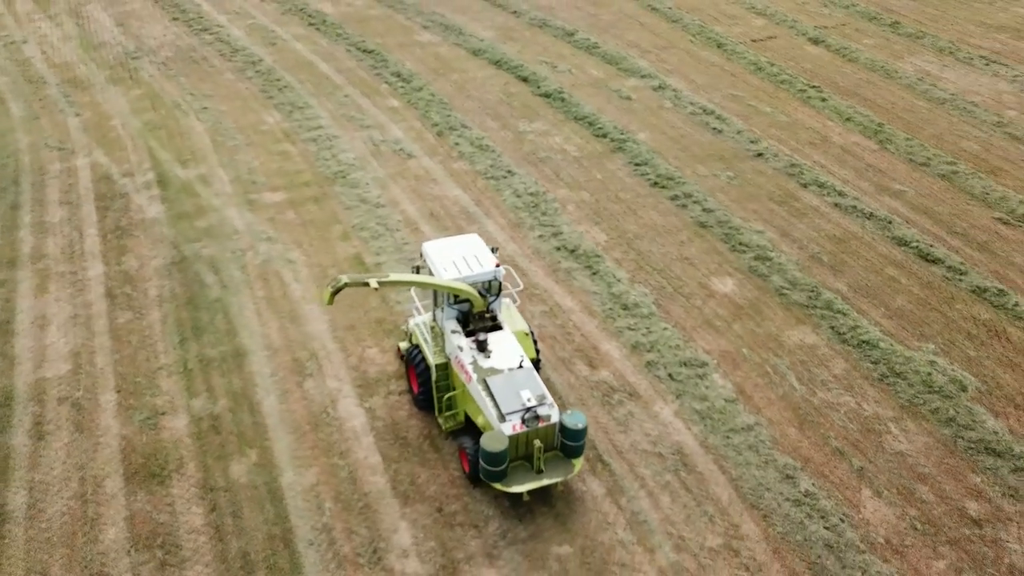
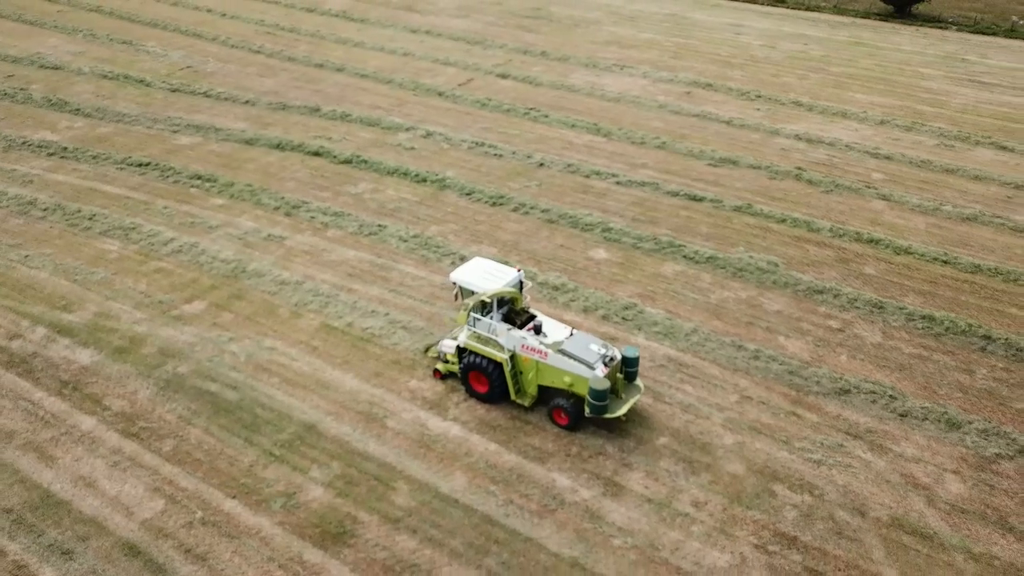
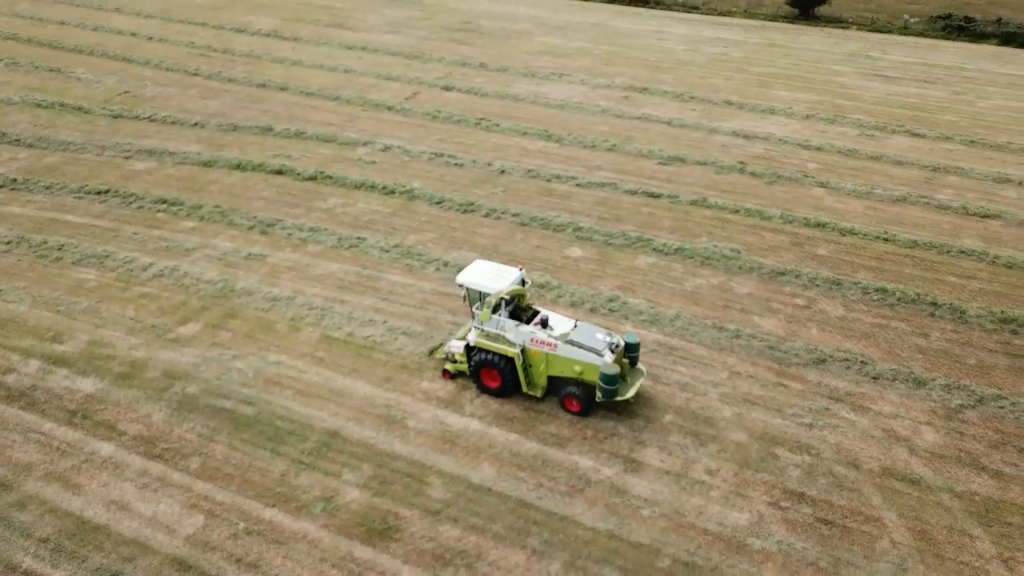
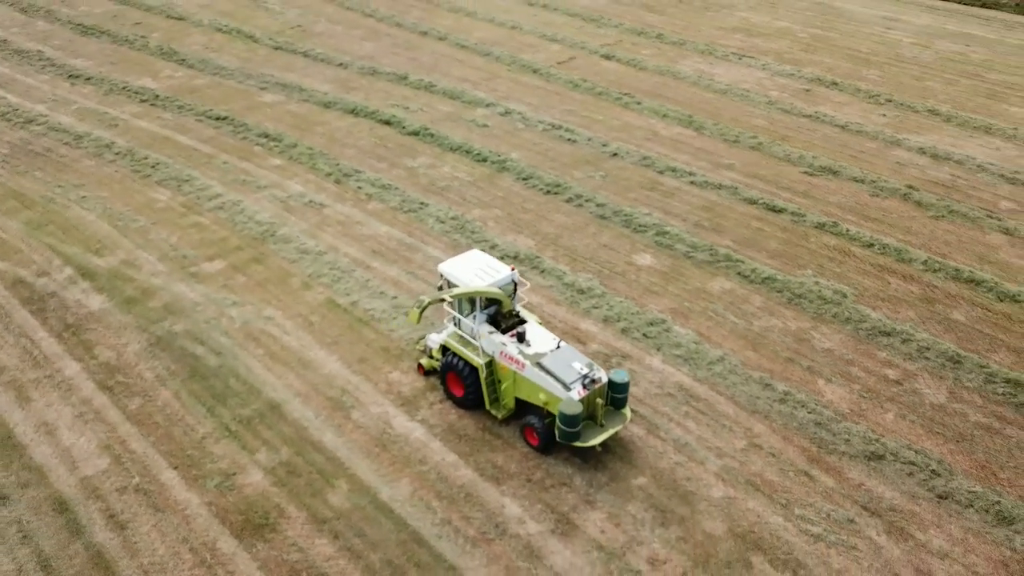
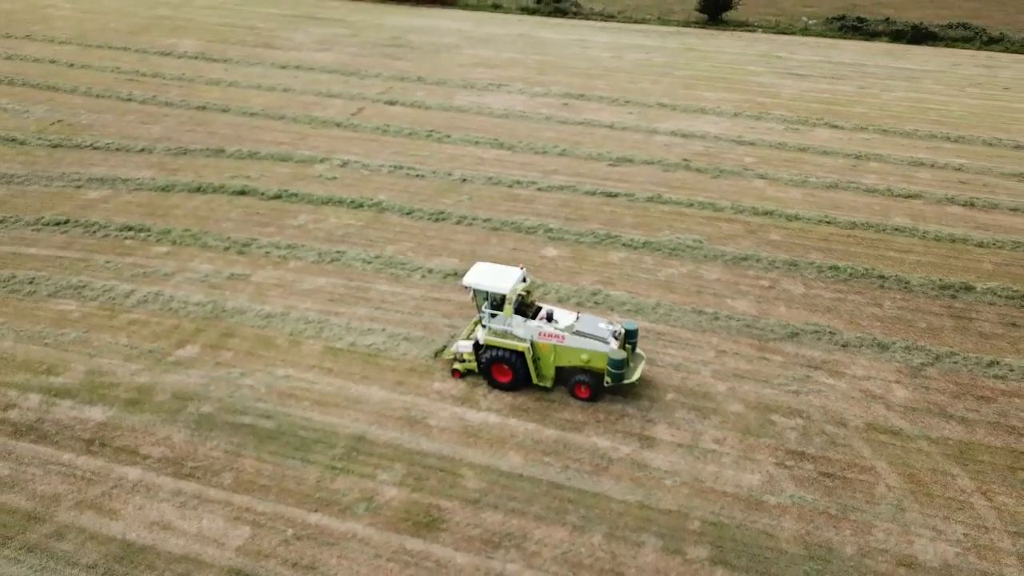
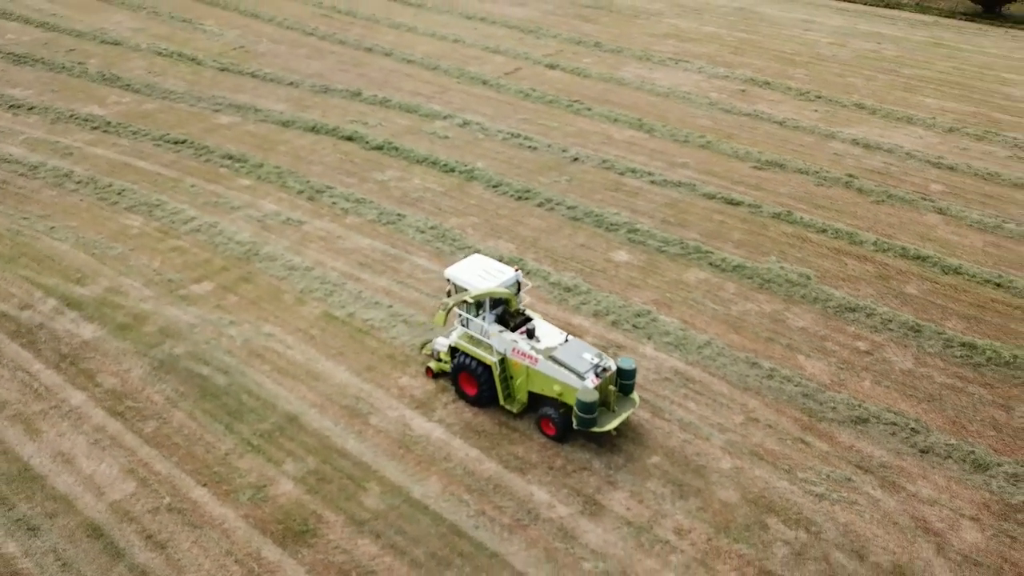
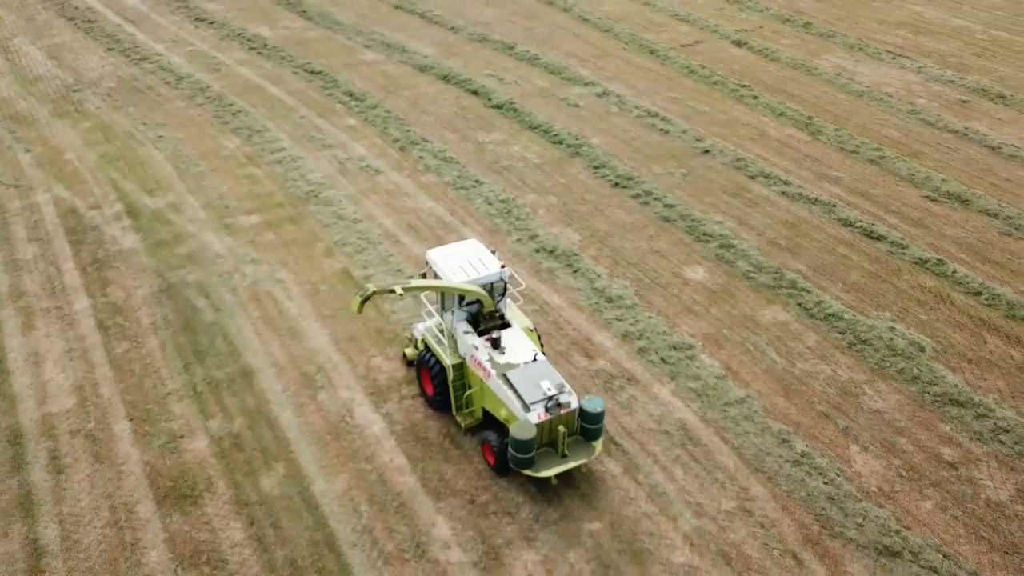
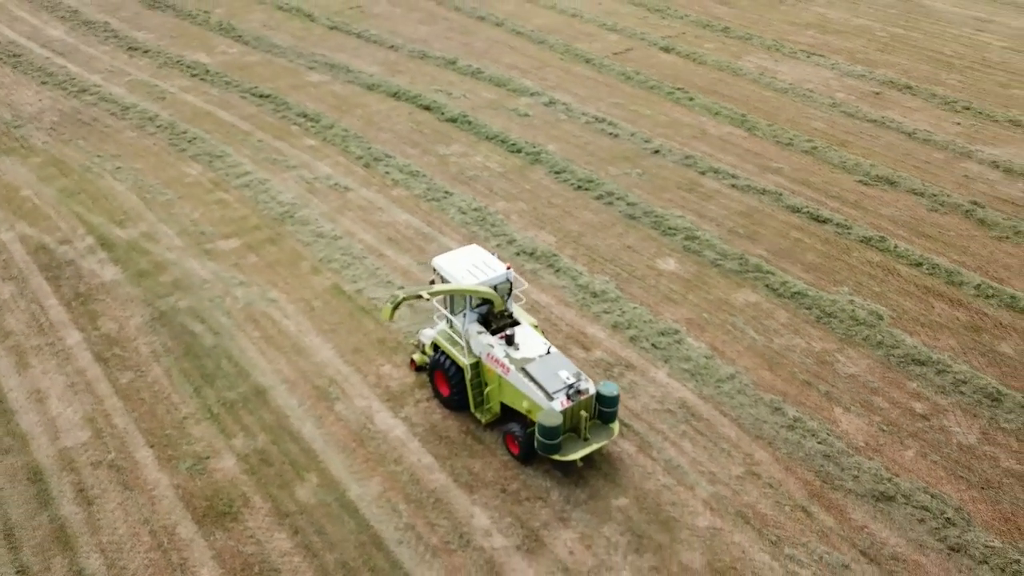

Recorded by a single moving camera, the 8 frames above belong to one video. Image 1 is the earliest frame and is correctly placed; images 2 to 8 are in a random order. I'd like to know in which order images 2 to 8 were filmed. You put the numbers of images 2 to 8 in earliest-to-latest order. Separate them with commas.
7, 8, 4, 6, 2, 3, 5
